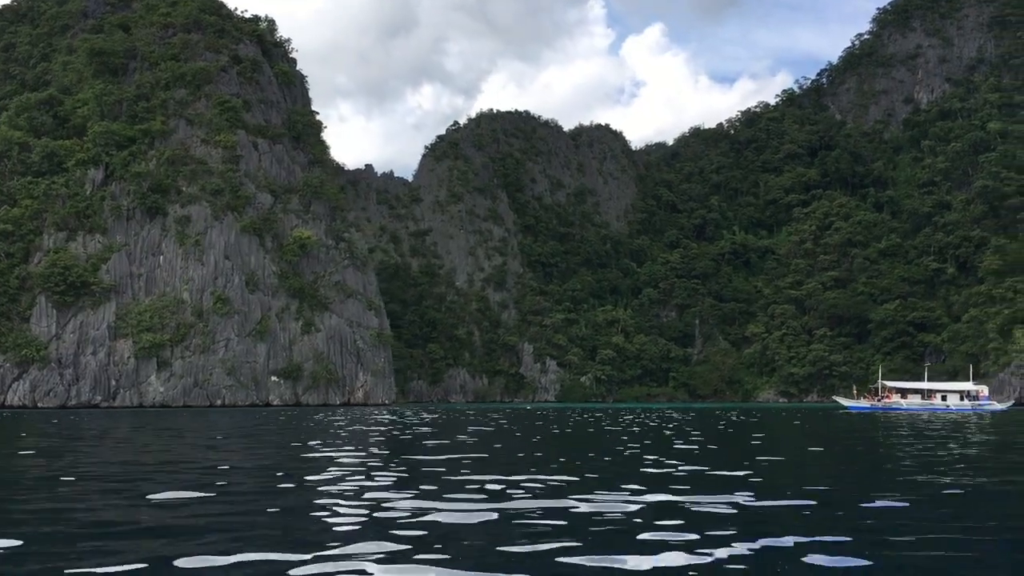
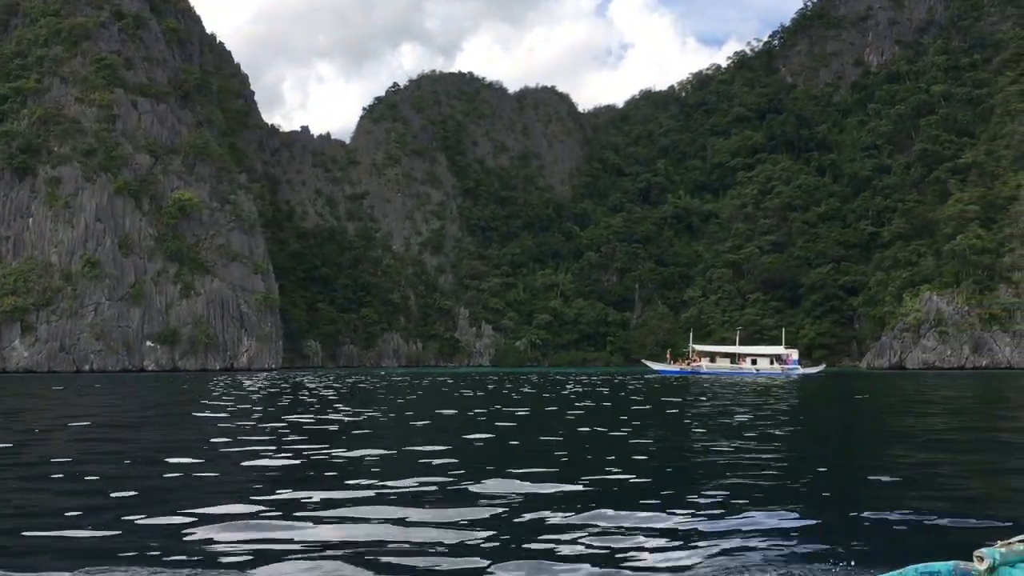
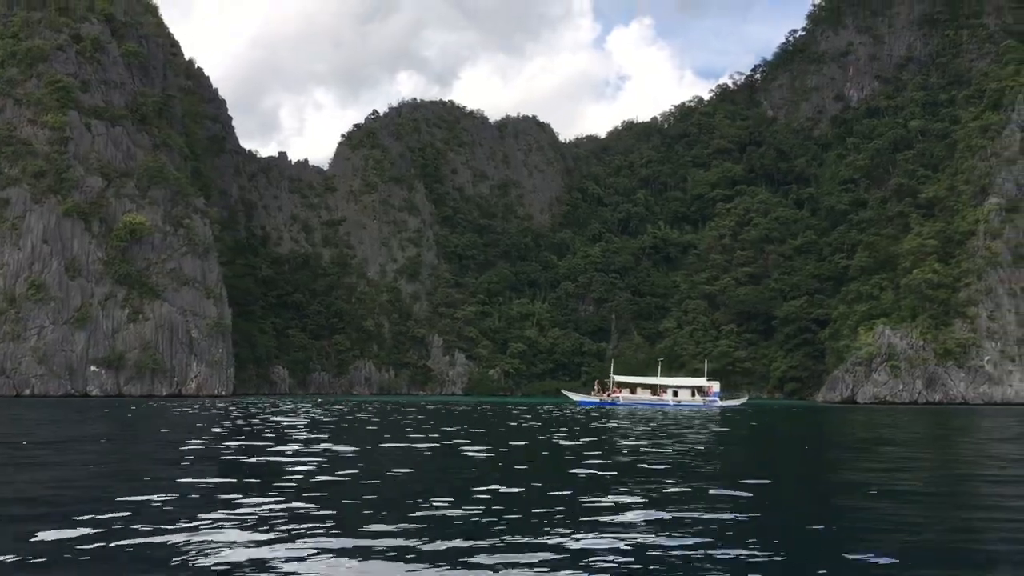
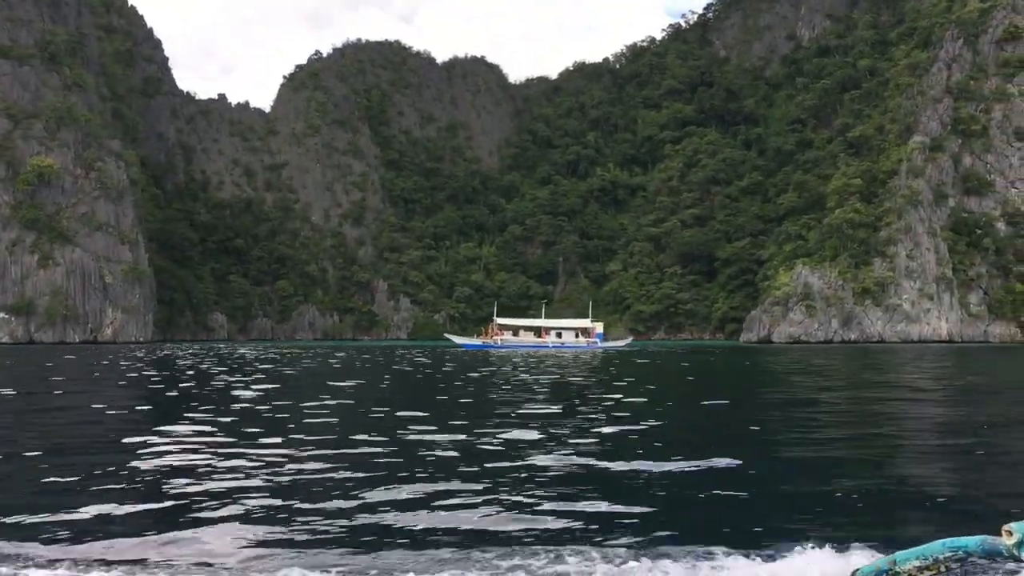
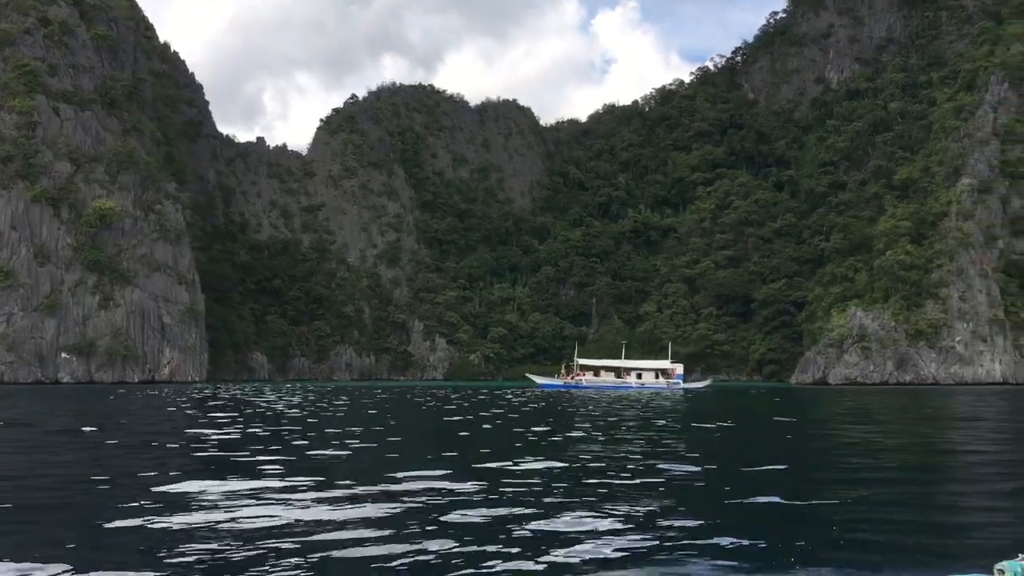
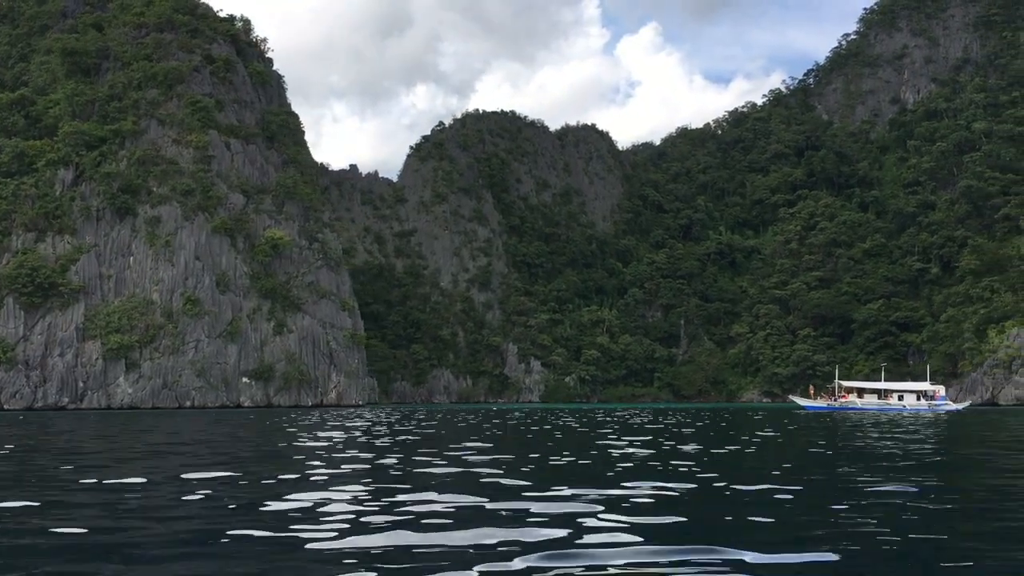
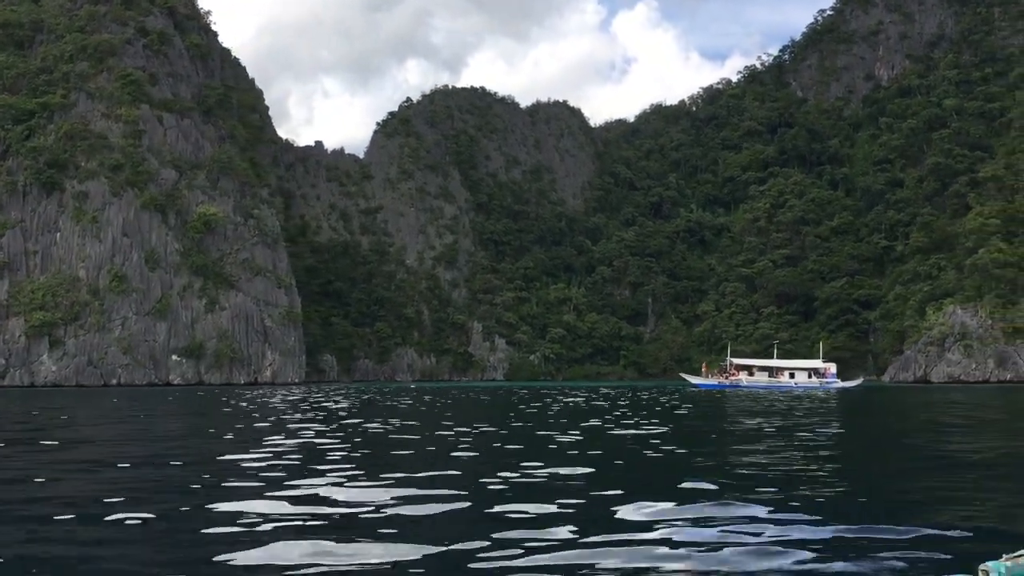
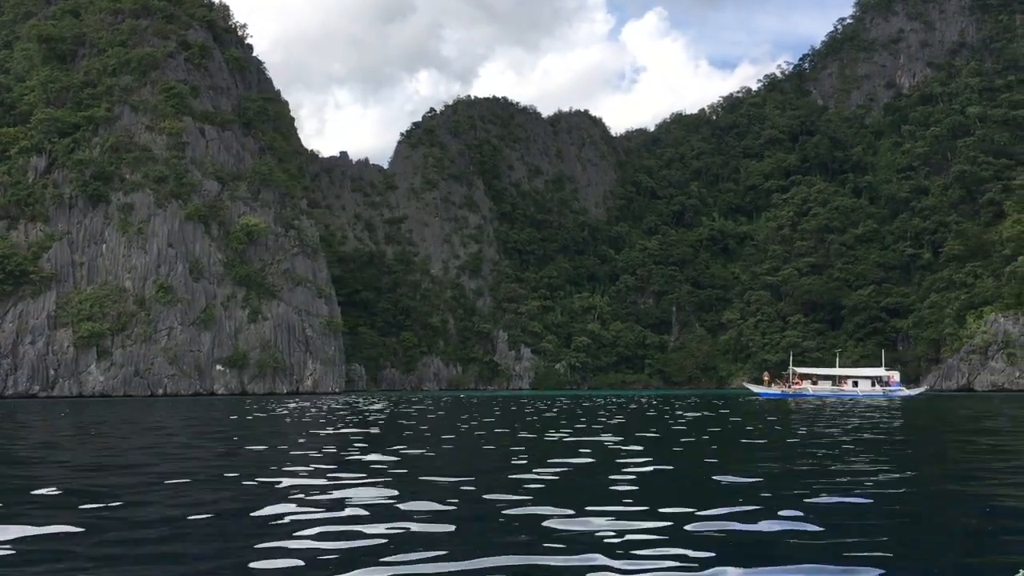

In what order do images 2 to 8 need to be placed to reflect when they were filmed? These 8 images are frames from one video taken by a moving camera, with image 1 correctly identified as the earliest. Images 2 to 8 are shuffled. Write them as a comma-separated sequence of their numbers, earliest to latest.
6, 8, 7, 2, 3, 5, 4
